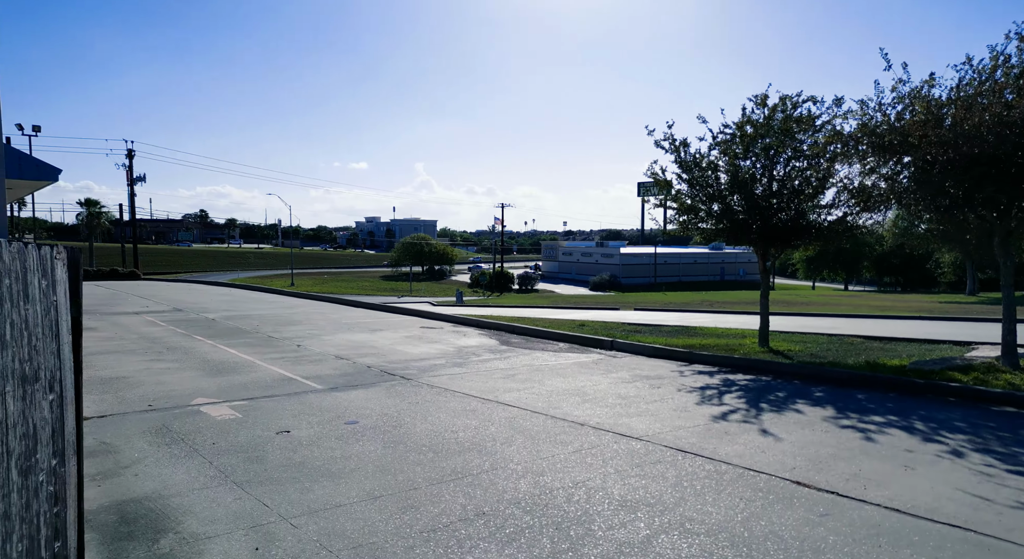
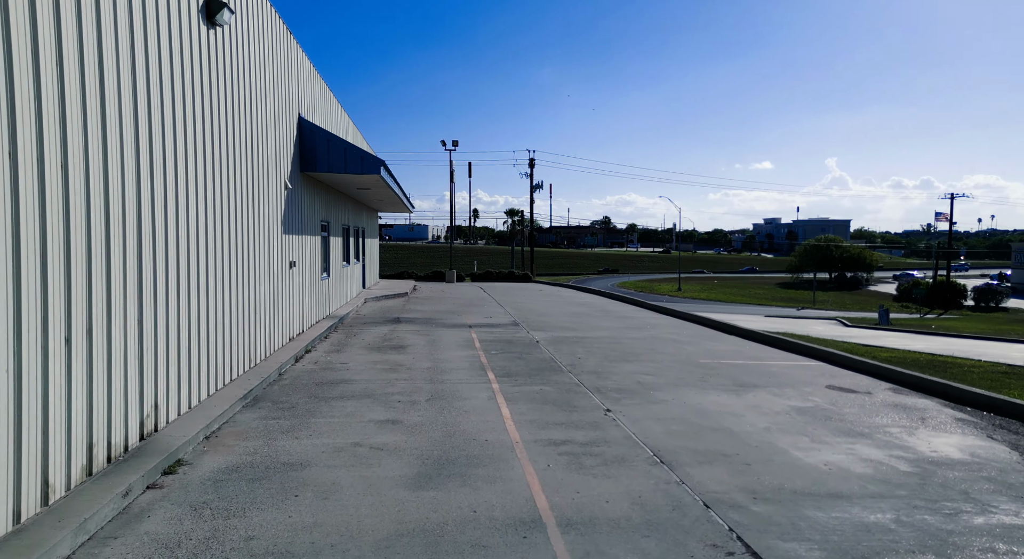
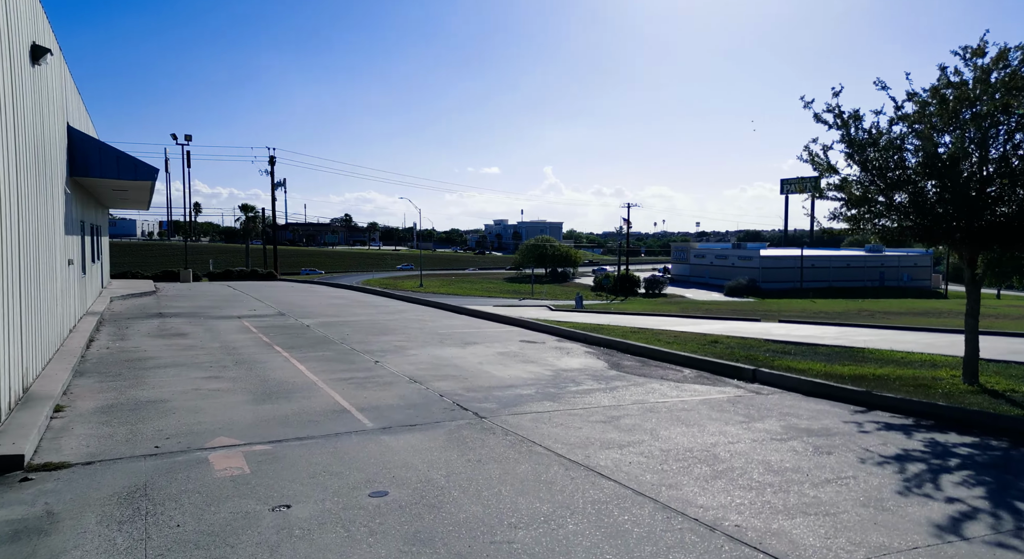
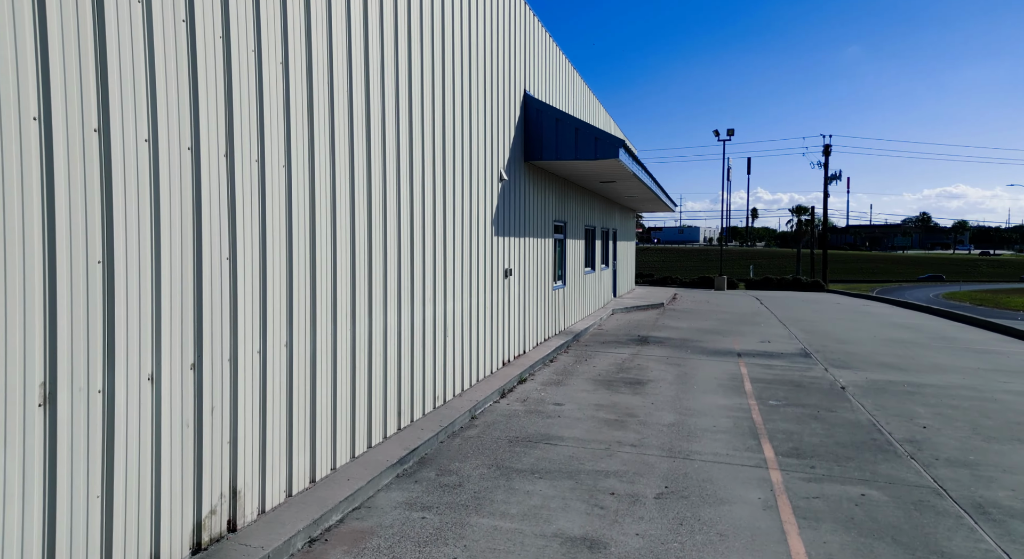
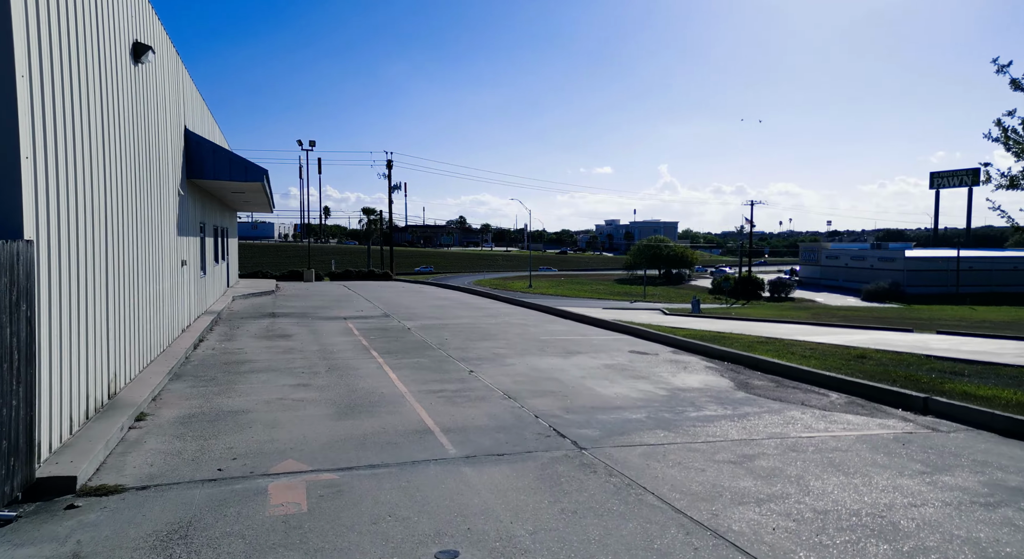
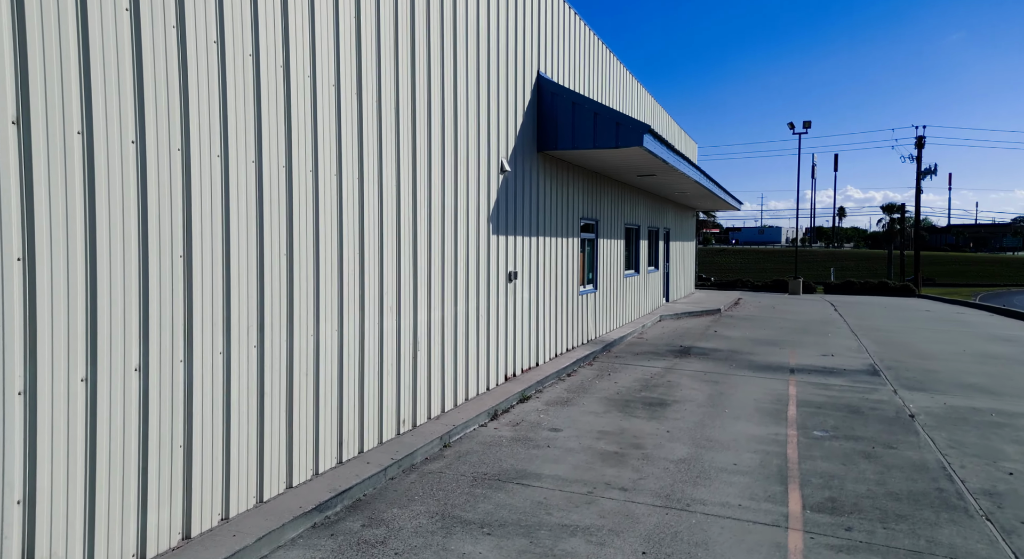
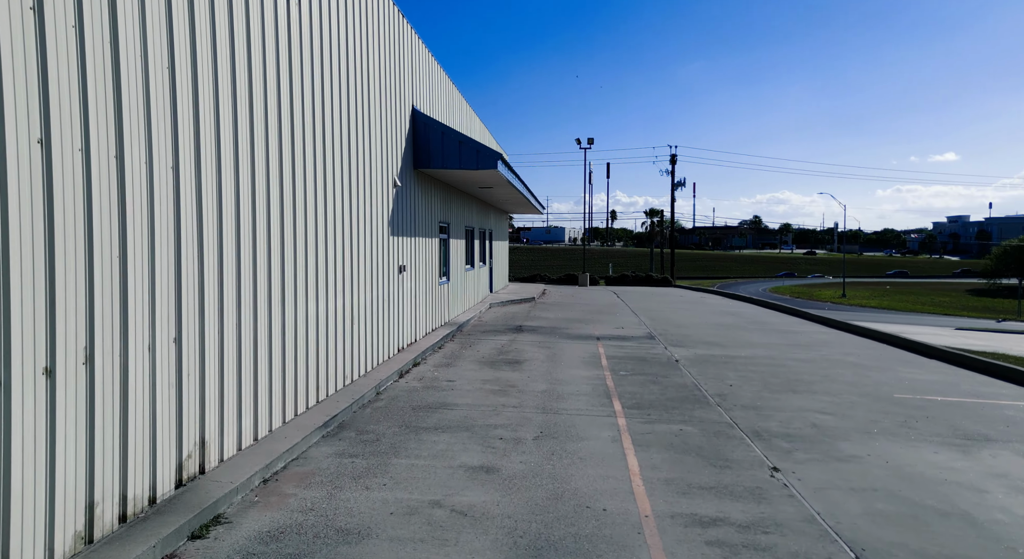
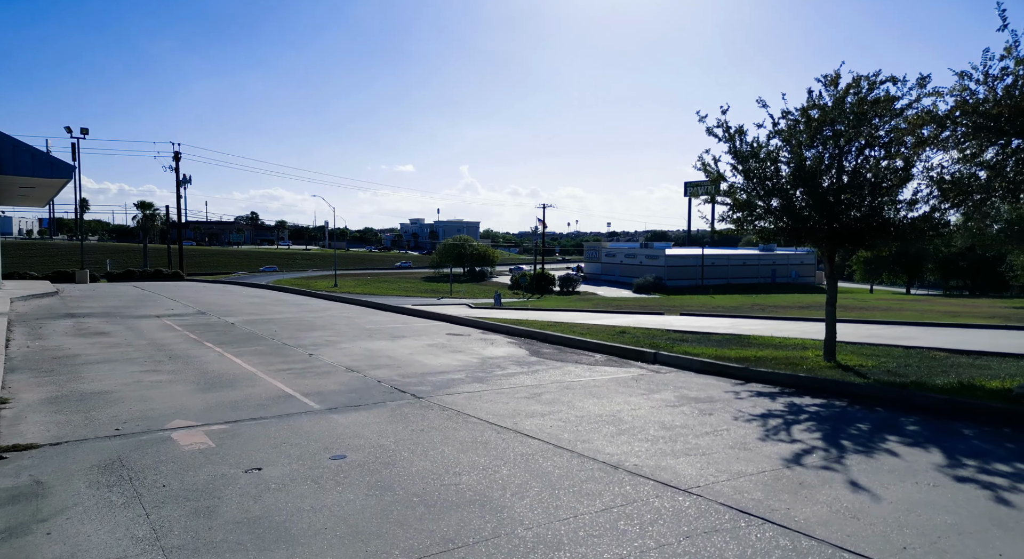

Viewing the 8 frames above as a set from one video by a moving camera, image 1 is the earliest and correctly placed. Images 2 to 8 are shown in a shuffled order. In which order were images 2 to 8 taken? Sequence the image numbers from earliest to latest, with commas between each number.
8, 3, 5, 2, 7, 4, 6
